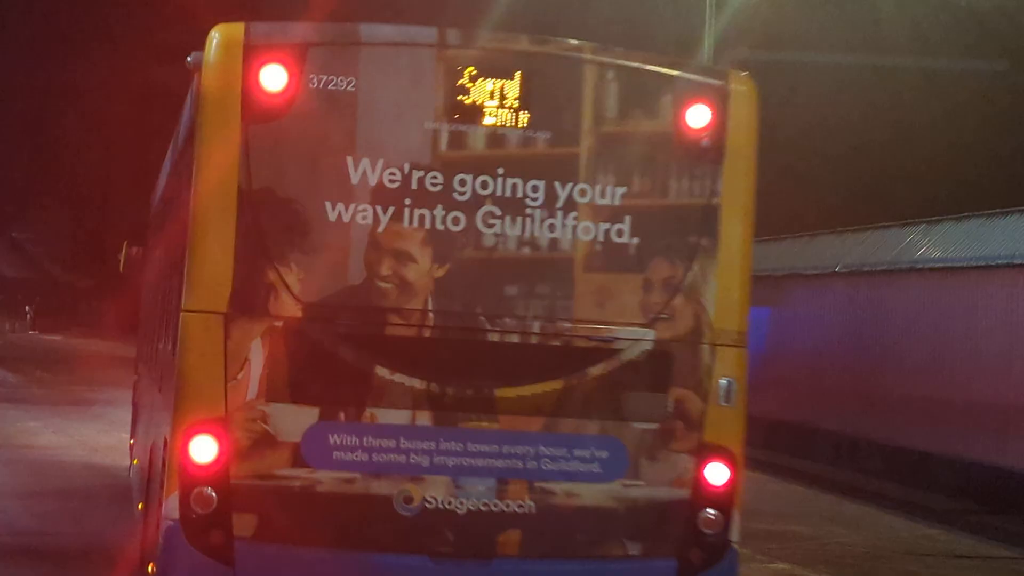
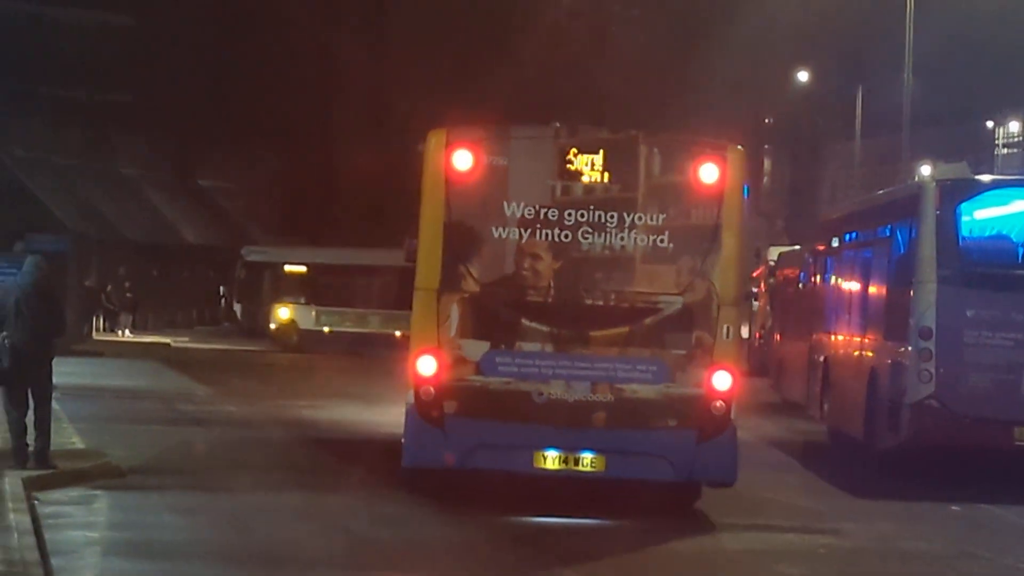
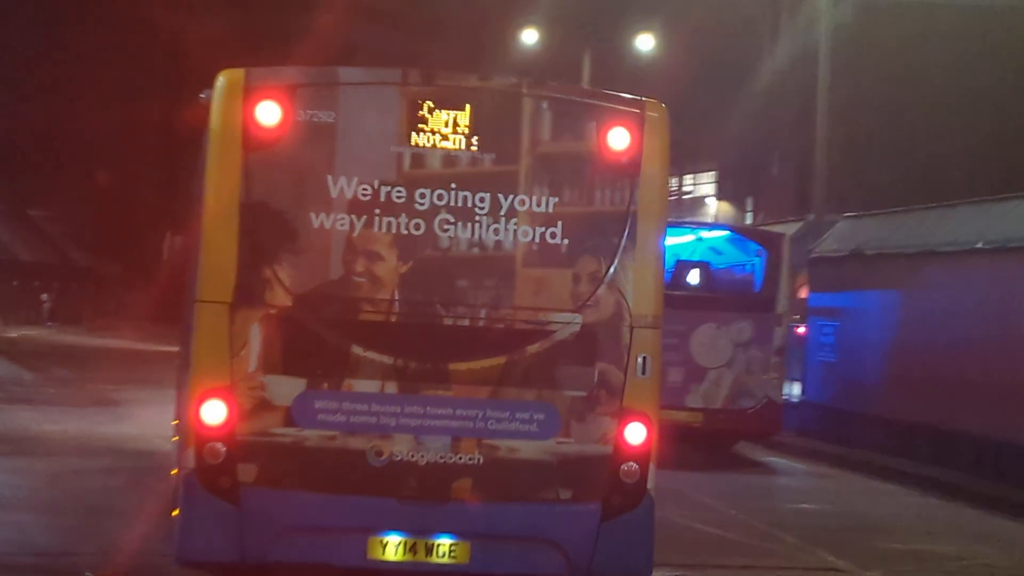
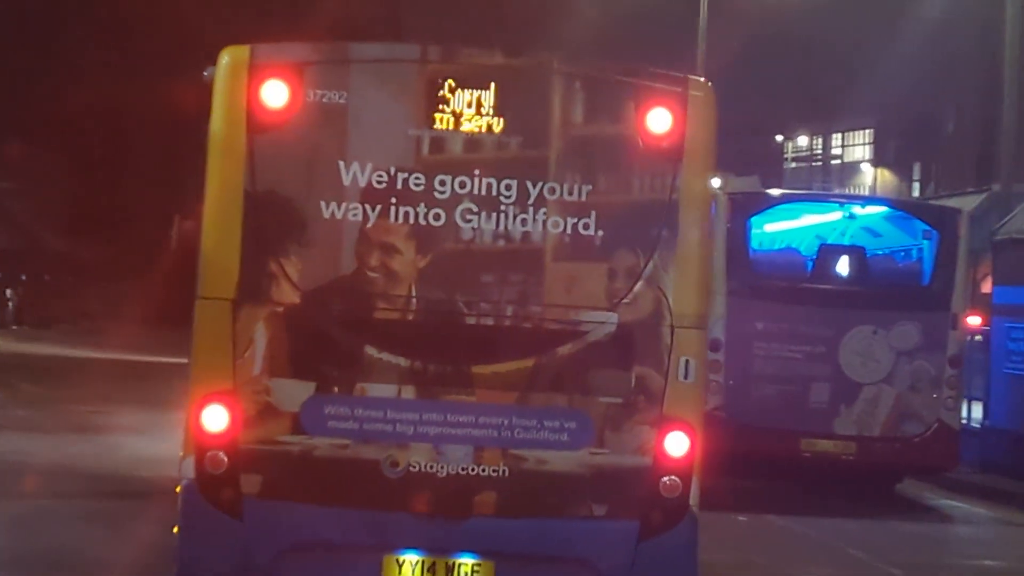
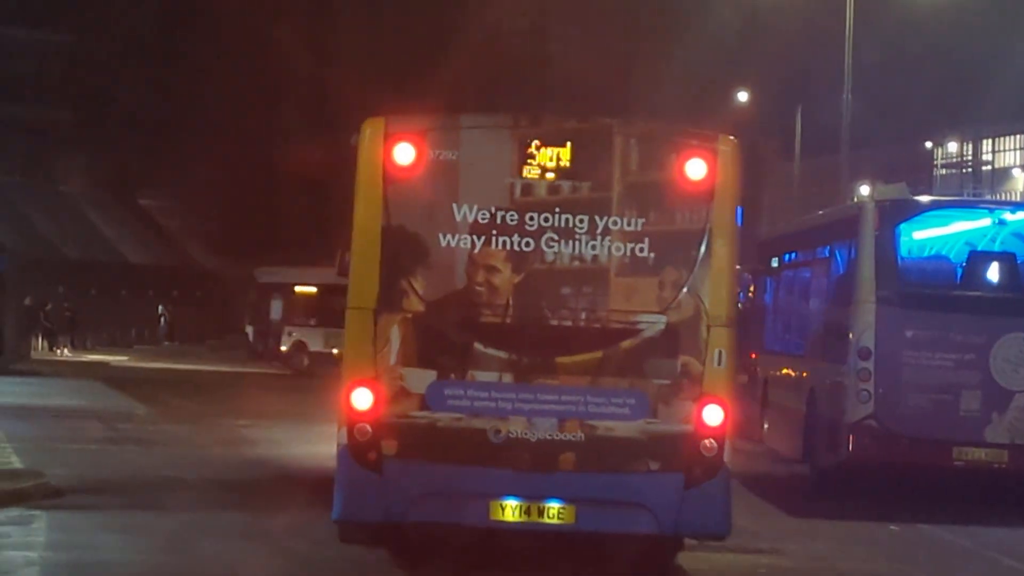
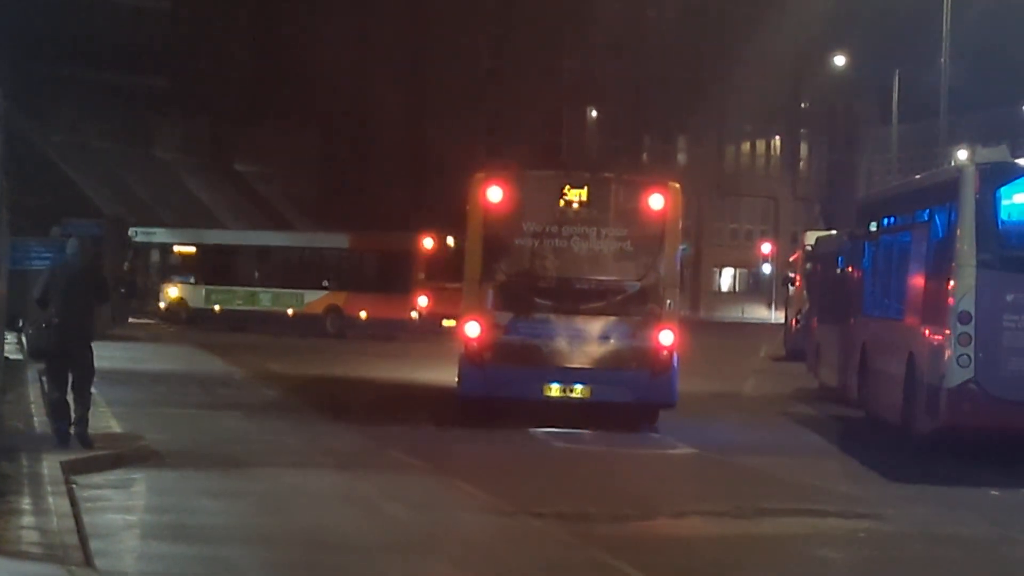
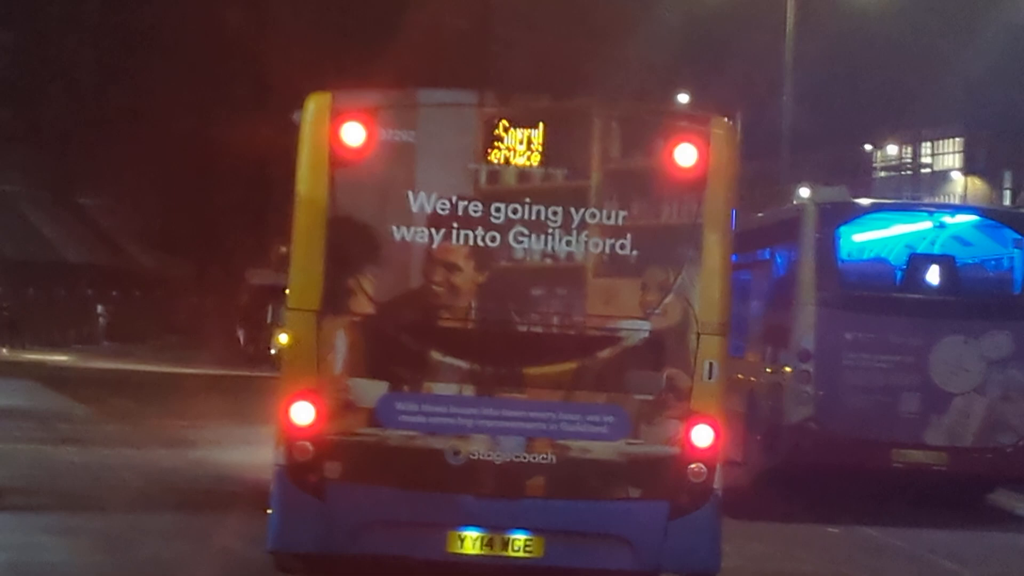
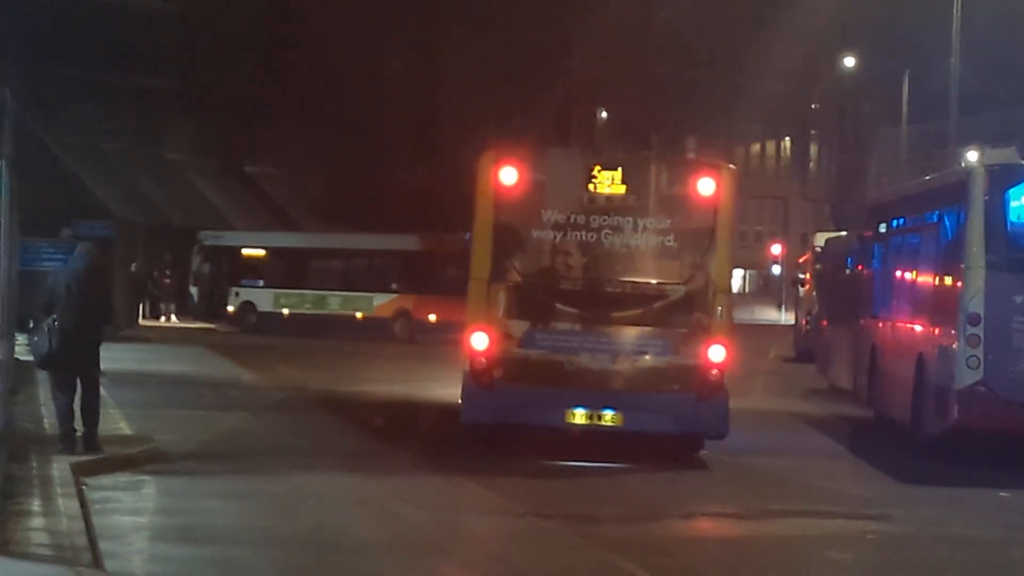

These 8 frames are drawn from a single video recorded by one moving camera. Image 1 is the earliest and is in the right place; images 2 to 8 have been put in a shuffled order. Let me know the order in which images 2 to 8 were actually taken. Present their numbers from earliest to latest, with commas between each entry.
3, 4, 7, 5, 2, 8, 6
